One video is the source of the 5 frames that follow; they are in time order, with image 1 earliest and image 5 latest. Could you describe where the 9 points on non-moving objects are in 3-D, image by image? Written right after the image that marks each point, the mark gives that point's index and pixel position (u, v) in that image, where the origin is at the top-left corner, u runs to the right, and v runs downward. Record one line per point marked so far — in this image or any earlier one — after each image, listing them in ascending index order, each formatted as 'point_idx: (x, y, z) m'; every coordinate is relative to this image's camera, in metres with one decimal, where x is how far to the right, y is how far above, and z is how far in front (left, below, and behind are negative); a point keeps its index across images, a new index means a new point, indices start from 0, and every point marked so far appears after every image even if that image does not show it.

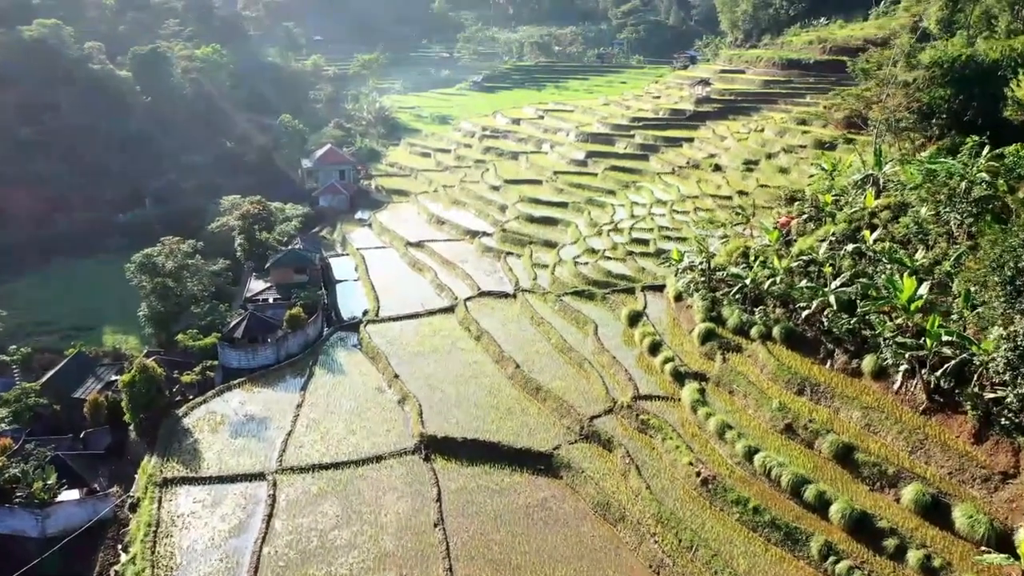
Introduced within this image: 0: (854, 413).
0: (+7.1, -2.6, +15.3) m
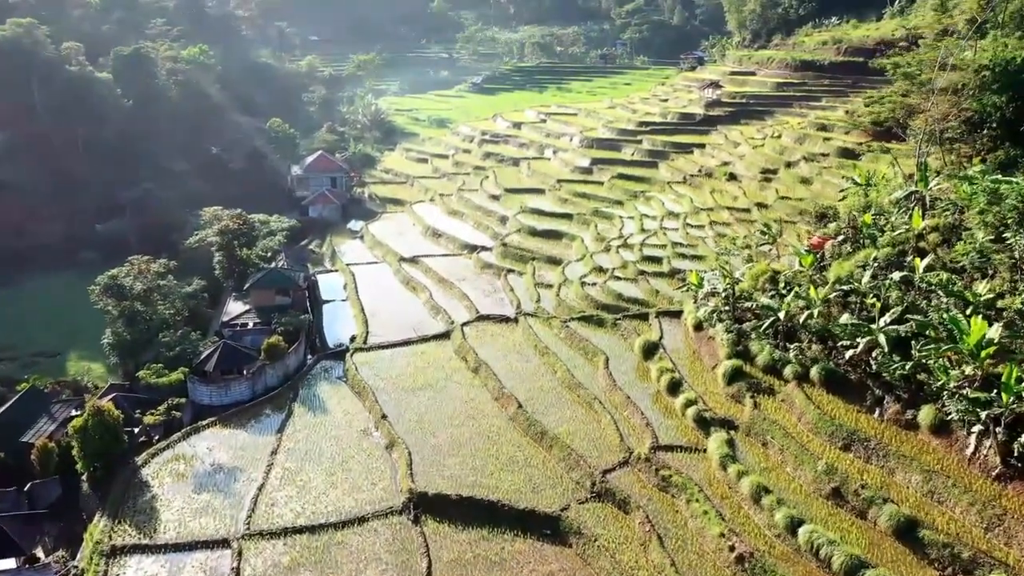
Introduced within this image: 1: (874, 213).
0: (+7.1, -3.4, +13.1) m
1: (+9.4, +2.0, +19.2) m
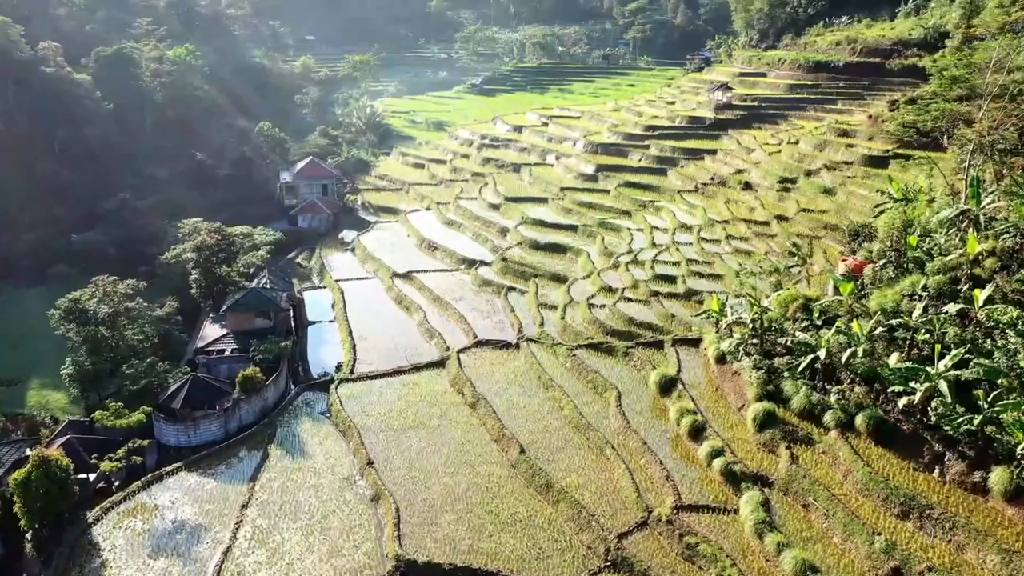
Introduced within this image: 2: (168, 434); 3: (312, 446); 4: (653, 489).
0: (+7.2, -4.0, +11.1) m
1: (+9.4, +1.3, +17.1) m
2: (-8.4, -3.6, +18.0) m
3: (-4.9, -3.8, +18.0) m
4: (+2.8, -4.0, +14.7) m
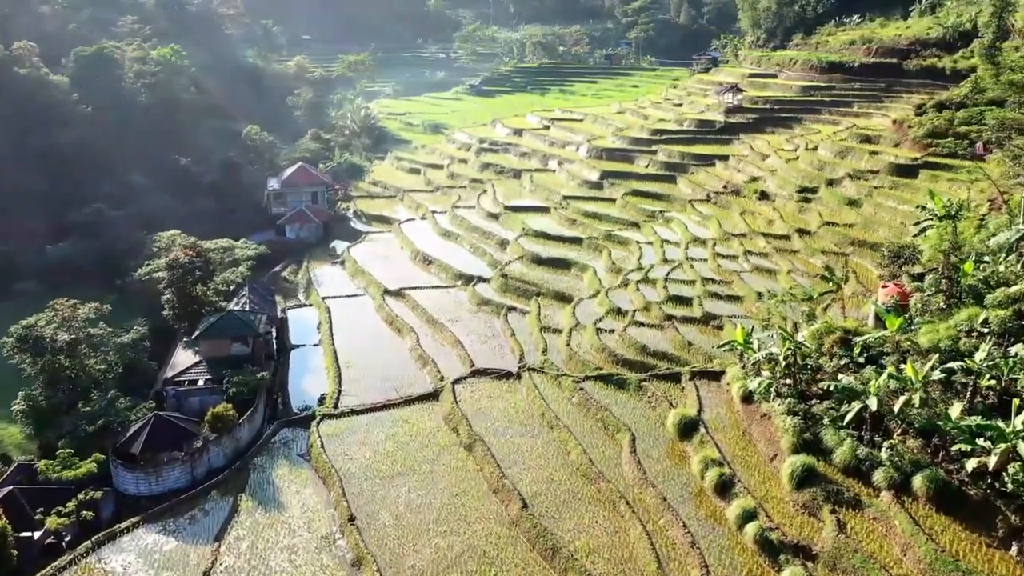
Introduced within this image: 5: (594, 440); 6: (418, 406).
0: (+7.2, -4.7, +9.1) m
1: (+9.5, +0.6, +15.2) m
2: (-8.4, -4.2, +16.0) m
3: (-4.8, -4.5, +16.0) m
4: (+2.9, -4.7, +12.8) m
5: (+1.8, -3.4, +16.4) m
6: (-2.4, -3.0, +18.9) m
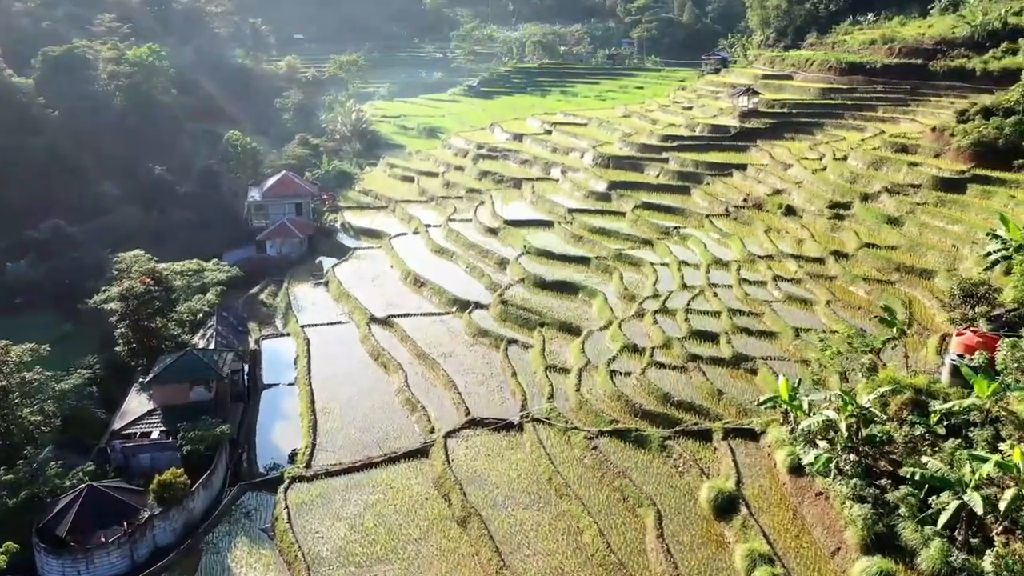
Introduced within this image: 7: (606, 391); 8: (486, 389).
0: (+7.2, -5.6, +6.5) m
1: (+9.5, -0.3, +12.5) m
2: (-8.3, -5.1, +13.4) m
3: (-4.8, -5.4, +13.3) m
4: (+2.9, -5.5, +10.1) m
5: (+1.9, -4.3, +13.7) m
6: (-2.4, -3.9, +16.2) m
7: (+2.2, -2.4, +17.4) m
8: (-0.7, -2.6, +19.0) m
